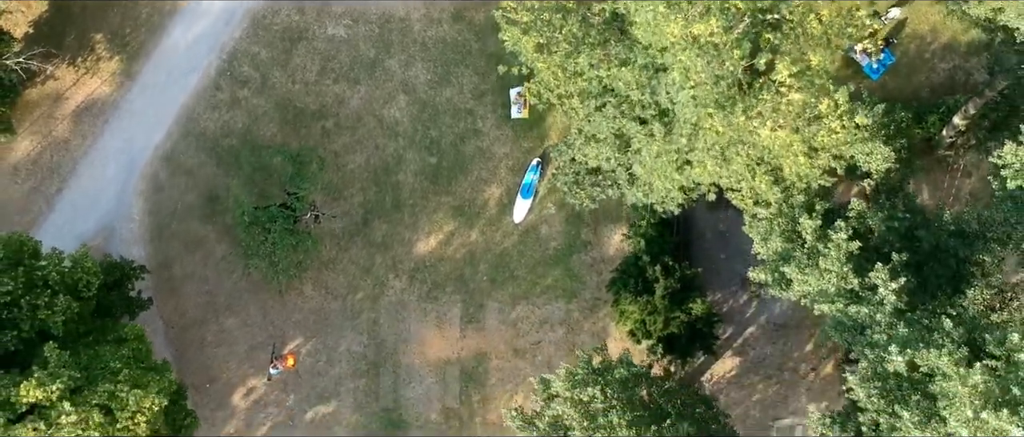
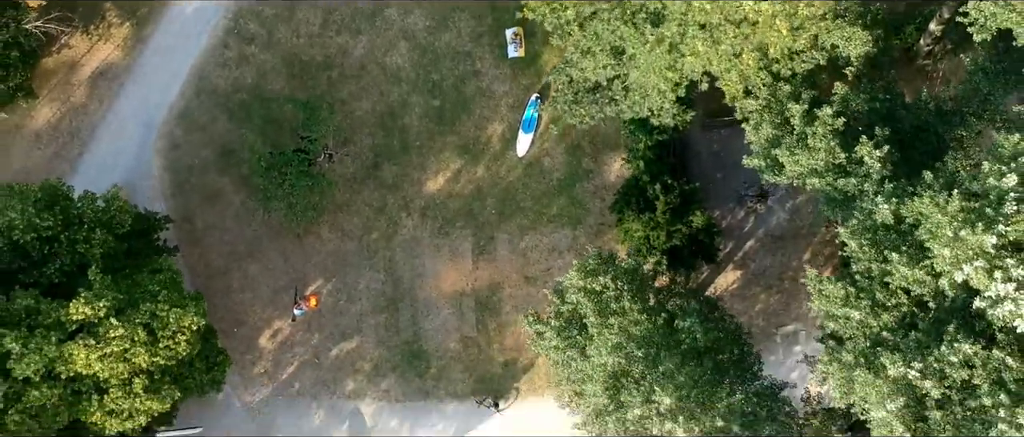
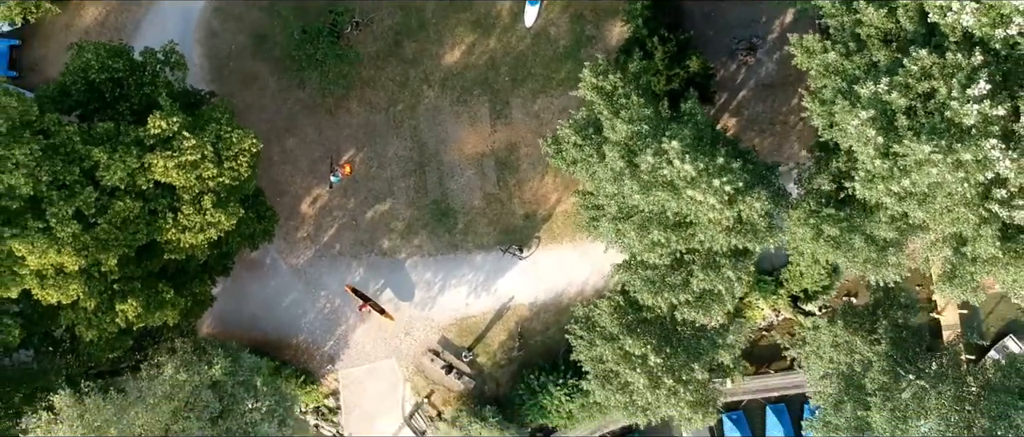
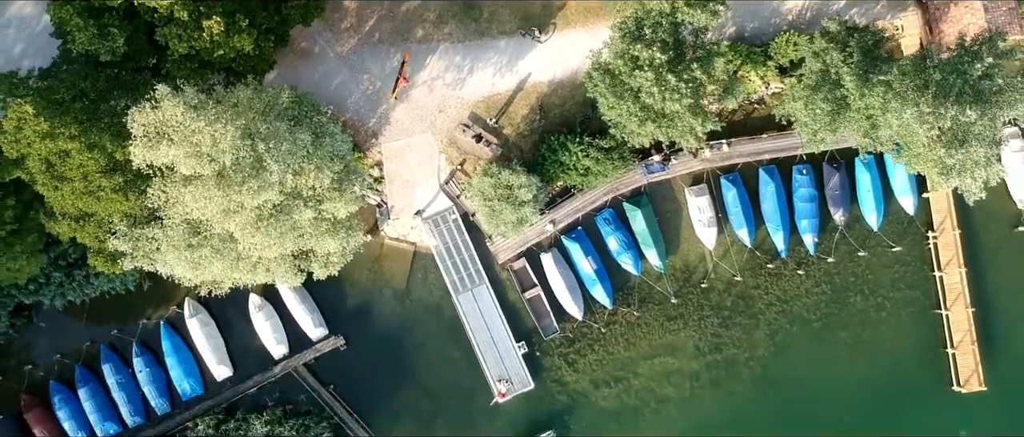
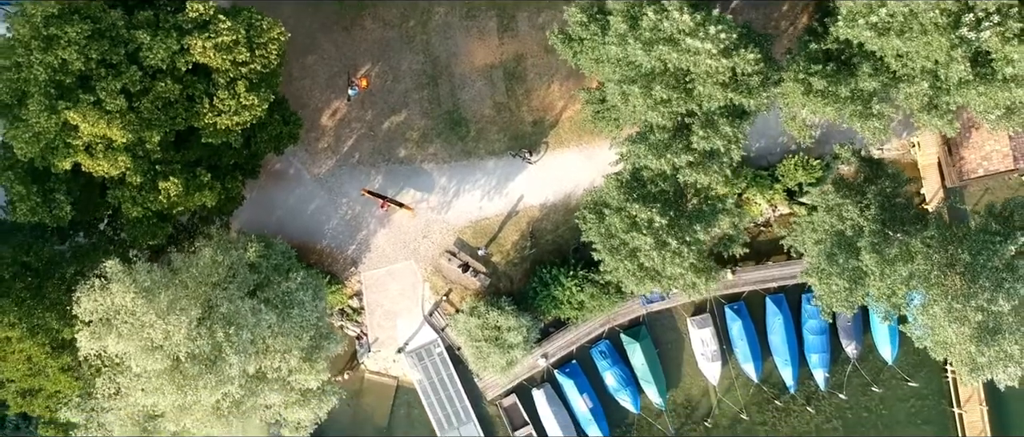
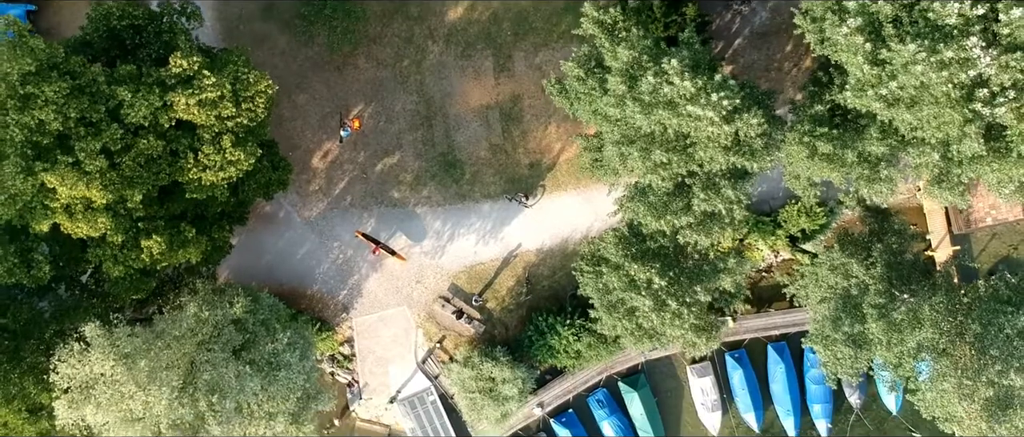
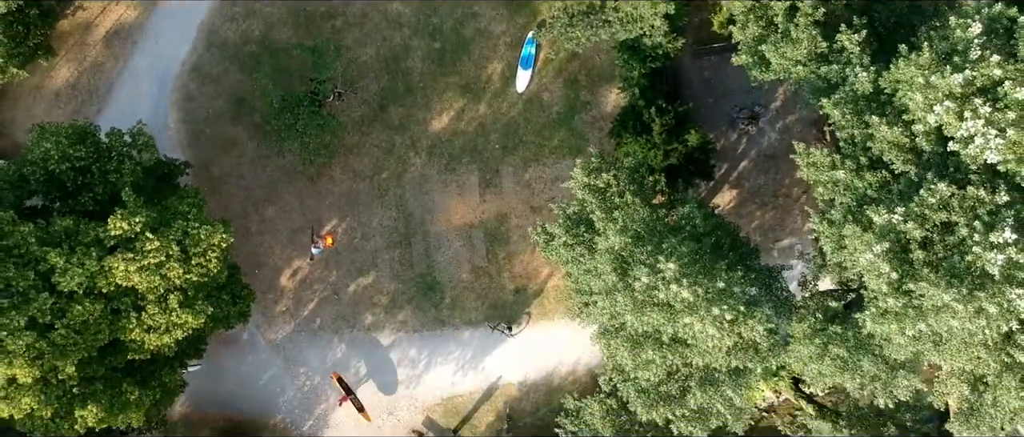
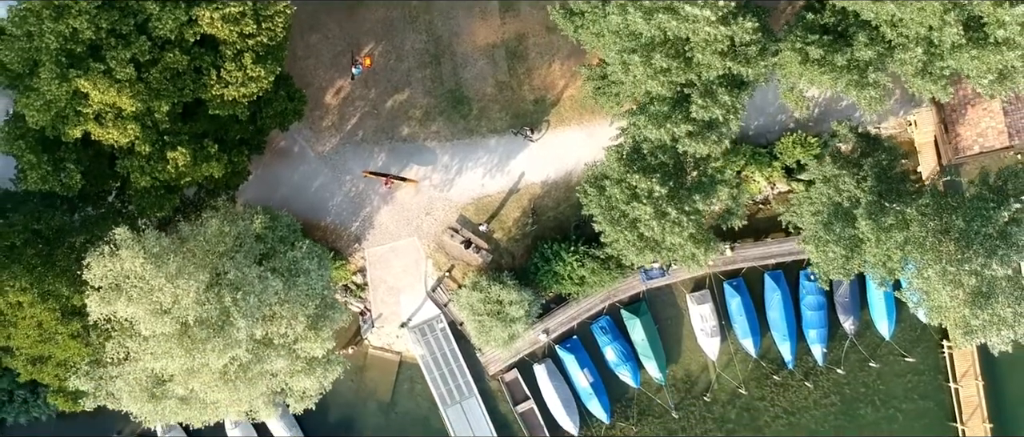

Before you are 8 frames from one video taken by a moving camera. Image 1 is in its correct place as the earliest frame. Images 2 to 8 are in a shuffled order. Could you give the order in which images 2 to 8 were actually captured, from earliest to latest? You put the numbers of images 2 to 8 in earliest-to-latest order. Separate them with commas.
2, 7, 3, 6, 5, 8, 4
